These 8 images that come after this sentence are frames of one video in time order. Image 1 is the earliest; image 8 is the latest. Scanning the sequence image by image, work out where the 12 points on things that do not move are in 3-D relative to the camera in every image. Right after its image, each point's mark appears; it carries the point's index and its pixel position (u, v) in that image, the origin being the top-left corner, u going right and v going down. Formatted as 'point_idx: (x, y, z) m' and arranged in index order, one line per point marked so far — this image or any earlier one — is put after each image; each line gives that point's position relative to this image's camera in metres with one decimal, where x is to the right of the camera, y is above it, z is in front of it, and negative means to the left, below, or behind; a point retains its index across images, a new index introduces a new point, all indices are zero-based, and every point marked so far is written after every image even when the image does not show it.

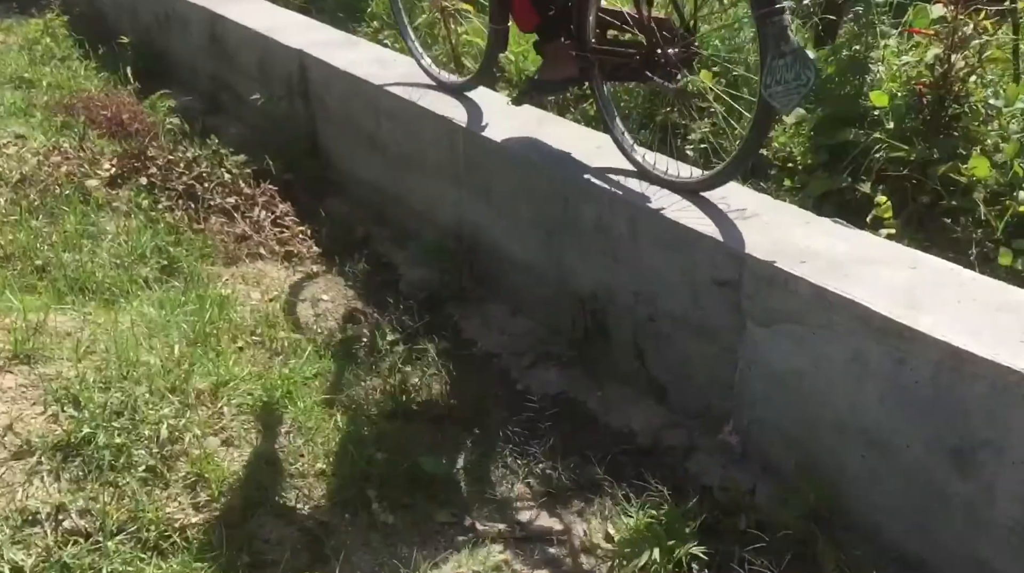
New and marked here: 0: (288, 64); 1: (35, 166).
0: (-1.0, +1.0, +5.8) m
1: (-1.9, +0.5, +5.2) m
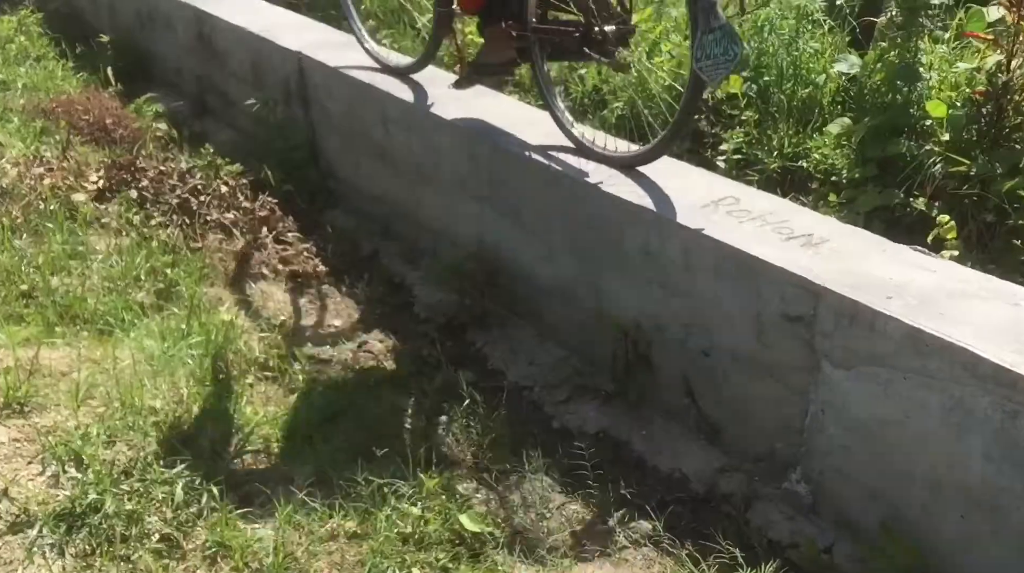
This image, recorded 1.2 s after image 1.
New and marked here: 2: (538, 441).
0: (-1.0, +1.0, +5.5) m
1: (-1.9, +0.4, +4.8) m
2: (+0.1, -0.4, +3.4) m
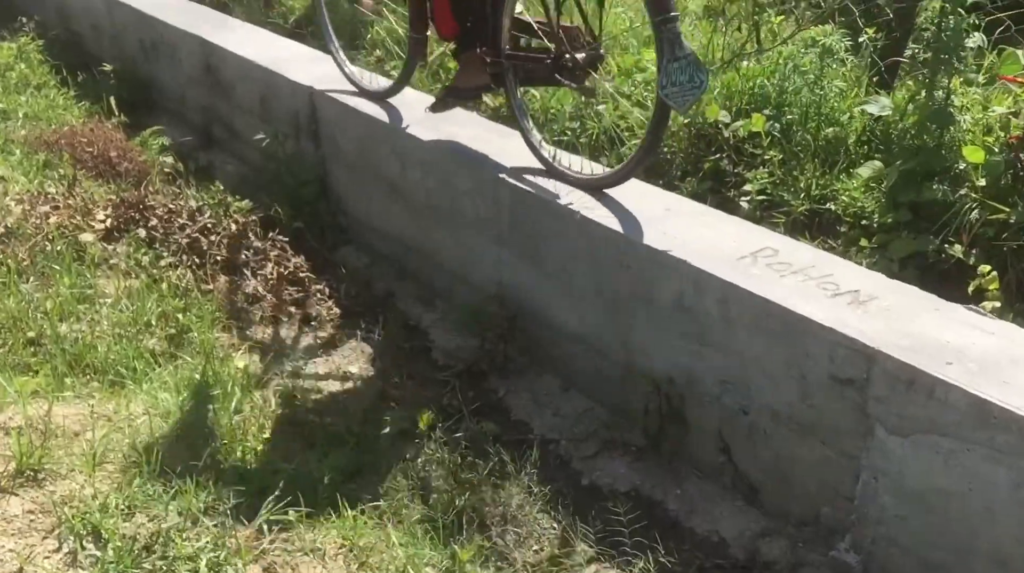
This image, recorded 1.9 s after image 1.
0: (-0.9, +0.8, +5.4) m
1: (-1.8, +0.3, +4.7) m
2: (+0.1, -0.6, +3.3) m
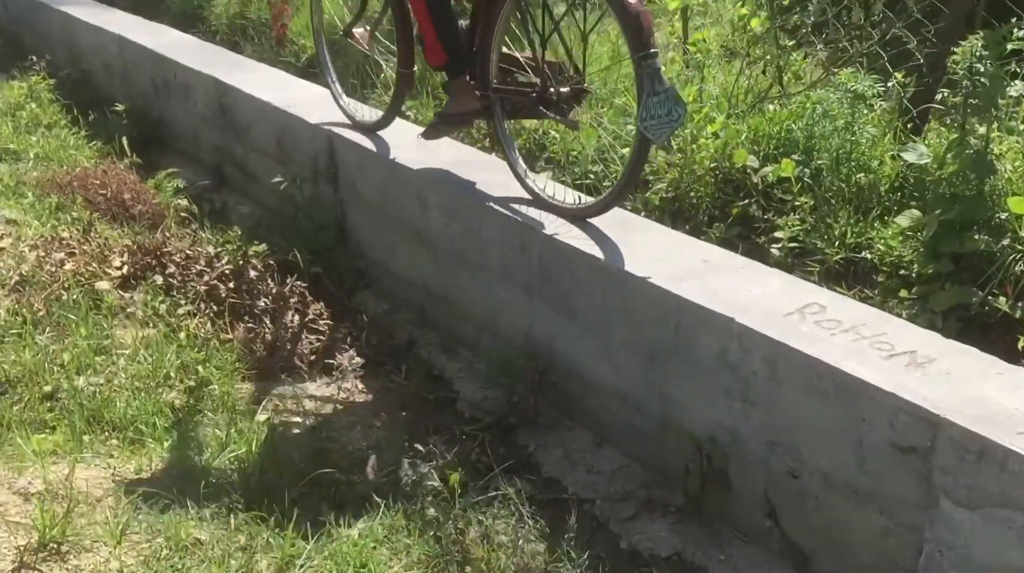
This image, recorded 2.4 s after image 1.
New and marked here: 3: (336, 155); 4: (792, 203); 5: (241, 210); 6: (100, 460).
0: (-0.8, +0.6, +5.3) m
1: (-1.7, +0.1, +4.6) m
2: (+0.2, -0.7, +3.2) m
3: (-0.7, +0.5, +5.2) m
4: (+1.0, +0.3, +4.5) m
5: (-1.4, +0.4, +6.4) m
6: (-1.1, -0.5, +3.5) m
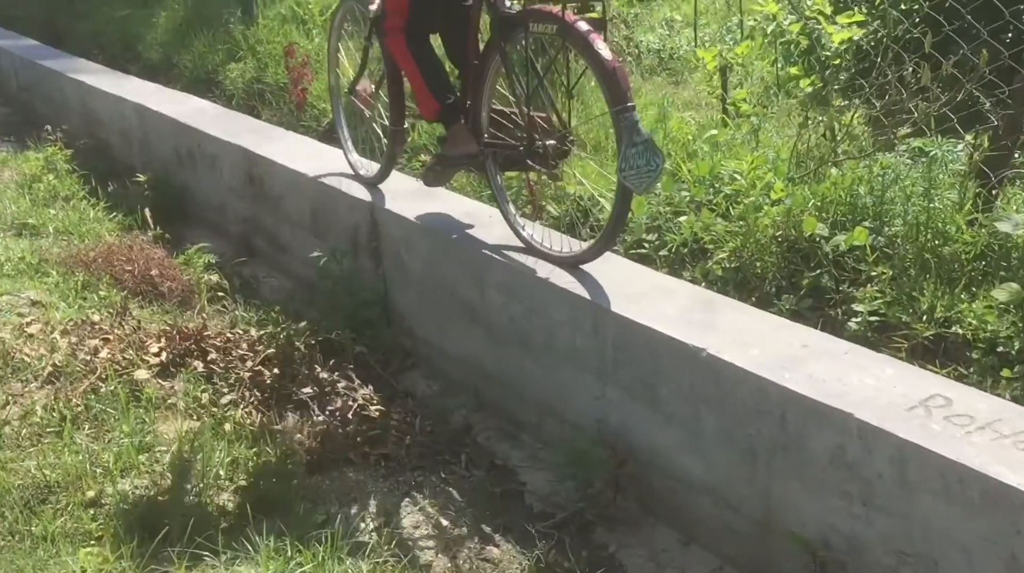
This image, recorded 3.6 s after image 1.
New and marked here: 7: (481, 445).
0: (-0.6, +0.3, +5.1) m
1: (-1.5, -0.2, +4.3) m
2: (+0.5, -0.9, +2.9) m
3: (-0.5, +0.2, +5.0) m
4: (+1.2, 0.0, +4.3) m
5: (-1.2, 0.0, +6.1) m
6: (-0.9, -0.7, +3.2) m
7: (-0.1, -0.5, +4.2) m
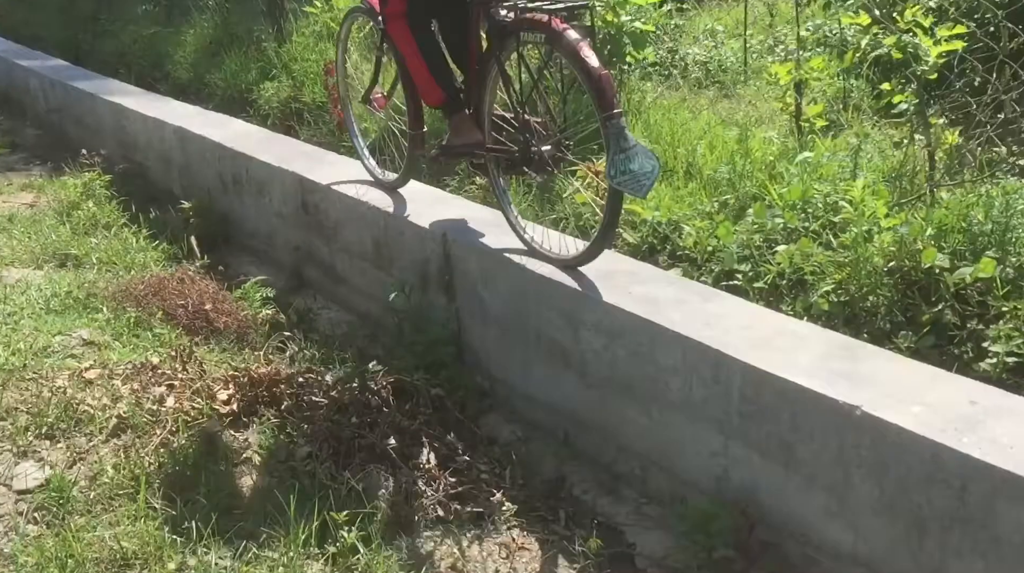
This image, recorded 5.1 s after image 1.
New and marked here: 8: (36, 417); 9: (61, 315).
0: (-0.3, +0.1, +4.8) m
1: (-1.2, -0.4, +4.0) m
2: (+0.8, -1.0, +2.5) m
3: (-0.2, +0.1, +4.7) m
4: (+1.5, -0.1, +4.0) m
5: (-0.8, -0.1, +5.8) m
6: (-0.6, -0.8, +2.9) m
7: (+0.2, -0.7, +3.9) m
8: (-1.5, -0.4, +4.1) m
9: (-1.9, -0.1, +5.4) m
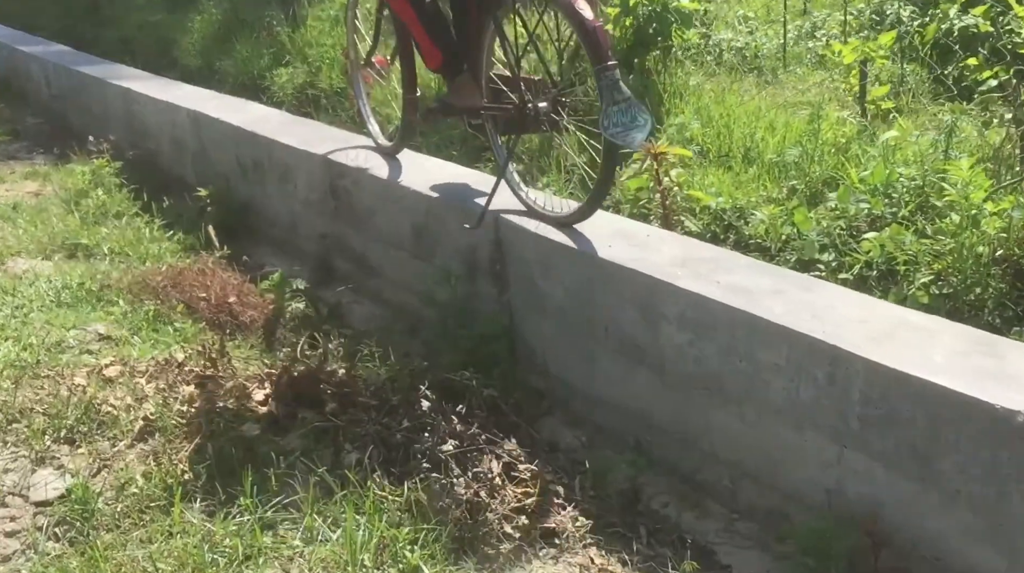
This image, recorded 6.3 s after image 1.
0: (-0.1, +0.2, +4.4) m
1: (-1.0, -0.3, +3.6) m
2: (+1.0, -1.0, +2.1) m
3: (0.0, +0.1, +4.3) m
4: (+1.7, 0.0, +3.6) m
5: (-0.6, -0.1, +5.4) m
6: (-0.4, -0.8, +2.5) m
7: (+0.4, -0.6, +3.5) m
8: (-1.3, -0.4, +3.6) m
9: (-1.7, -0.1, +5.0) m
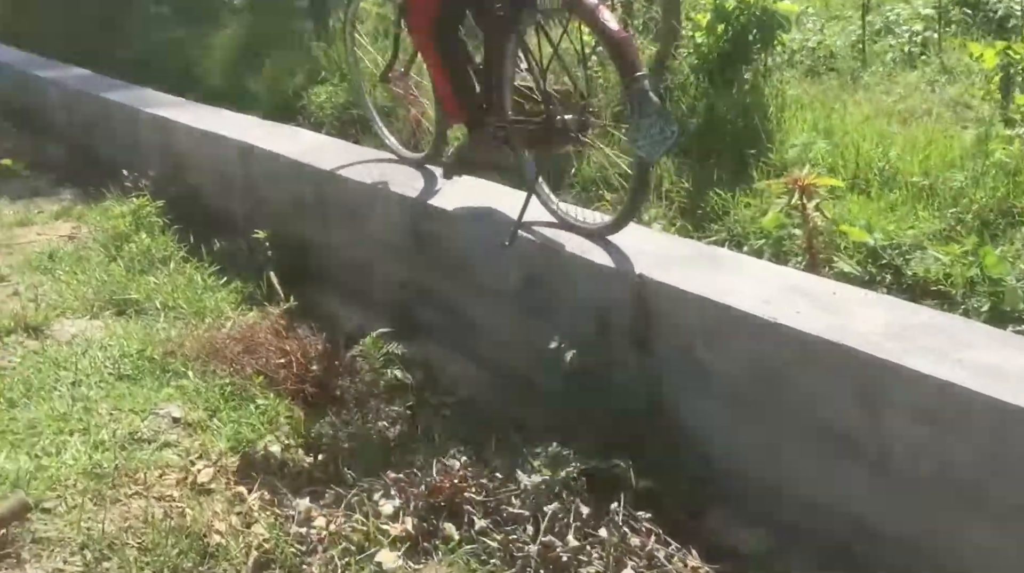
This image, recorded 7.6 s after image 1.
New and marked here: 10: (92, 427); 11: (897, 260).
0: (+0.3, 0.0, +3.8) m
1: (-0.6, -0.6, +3.0) m
2: (+1.4, -1.2, +1.5) m
3: (+0.4, -0.1, +3.7) m
4: (+2.2, -0.2, +2.9) m
5: (-0.2, -0.3, +4.8) m
6: (+0.1, -1.0, +1.9) m
7: (+0.9, -0.8, +2.9) m
8: (-0.9, -0.6, +3.0) m
9: (-1.3, -0.3, +4.4) m
10: (-1.4, -0.4, +4.1) m
11: (+1.3, +0.1, +4.1) m
